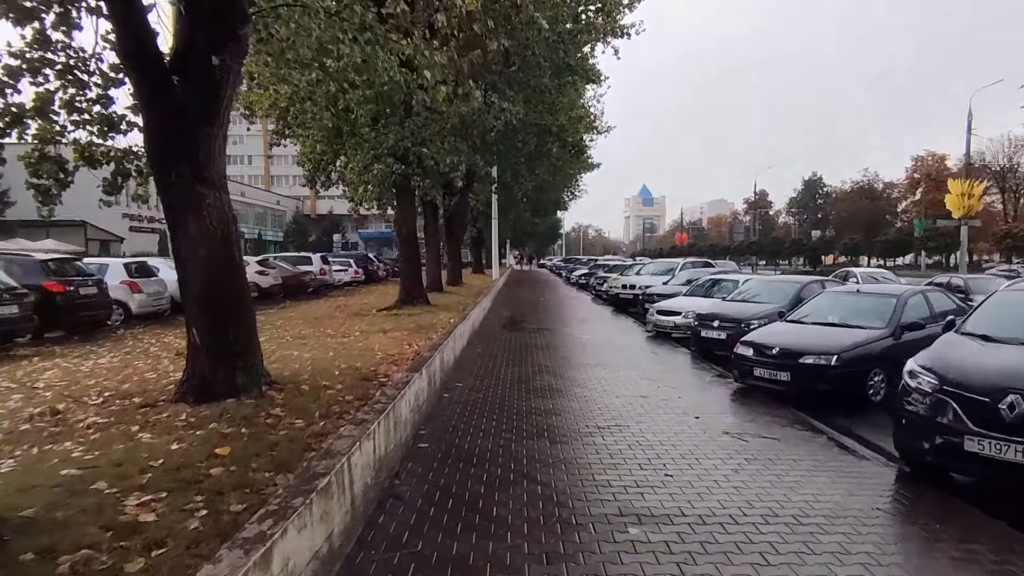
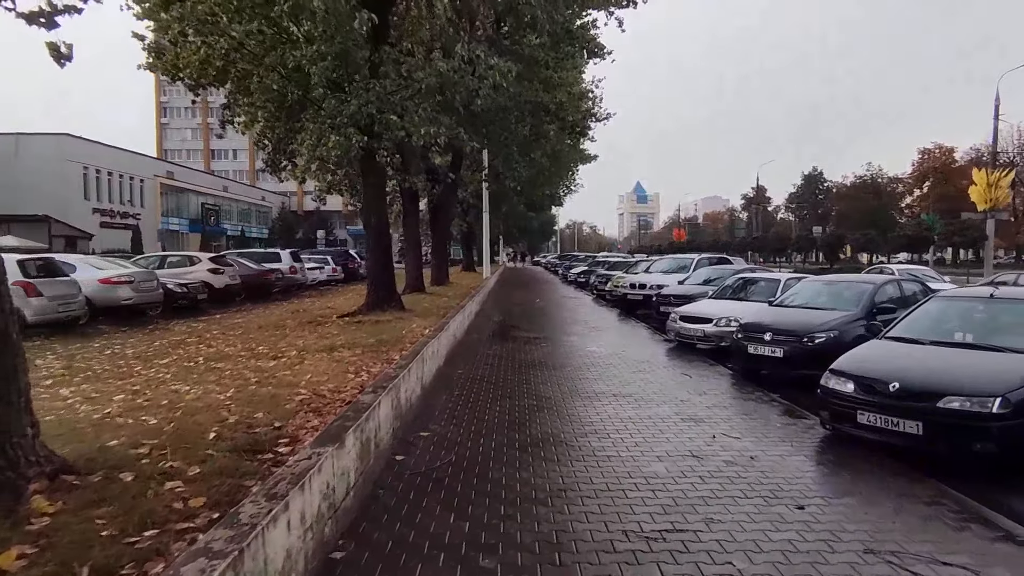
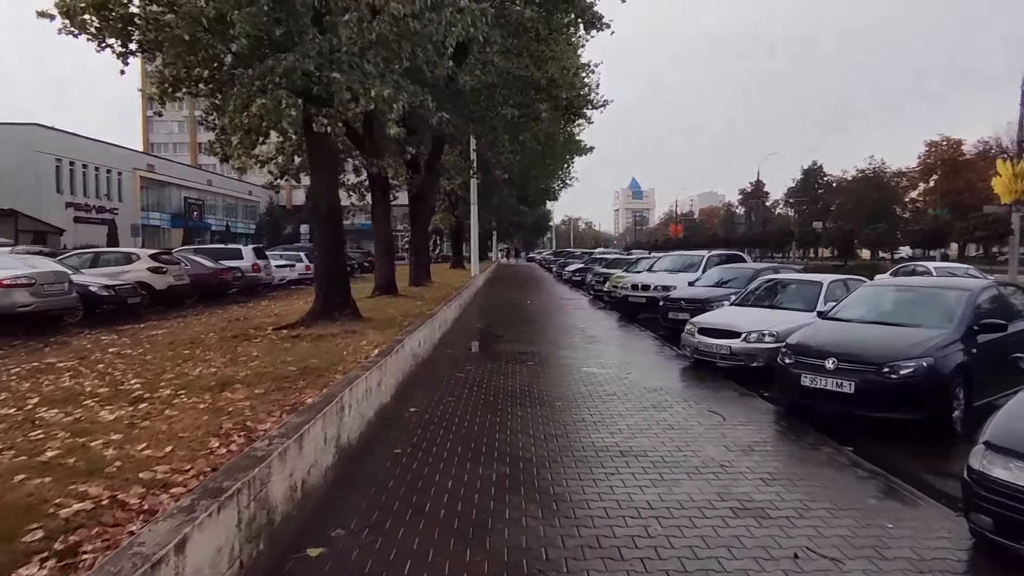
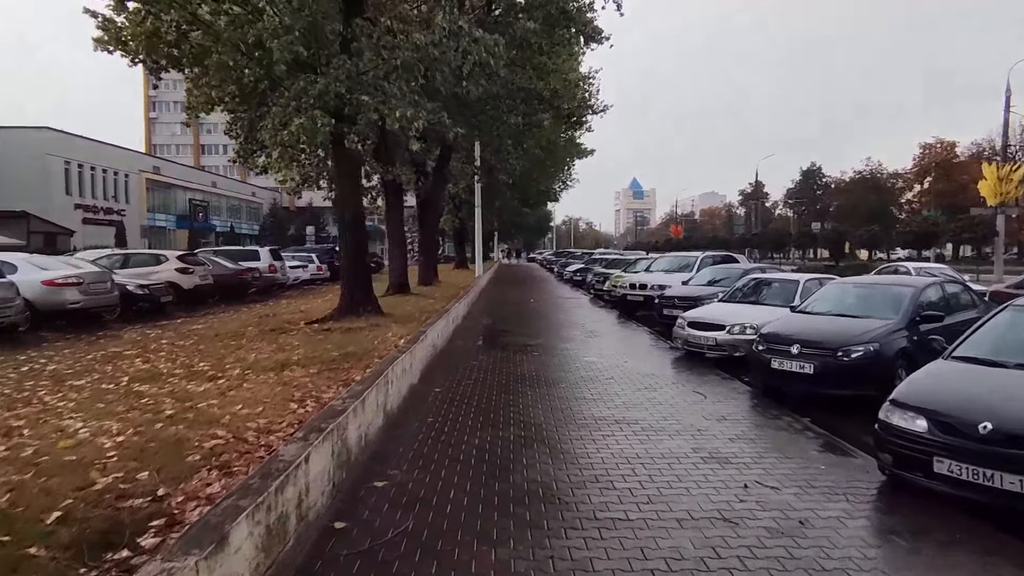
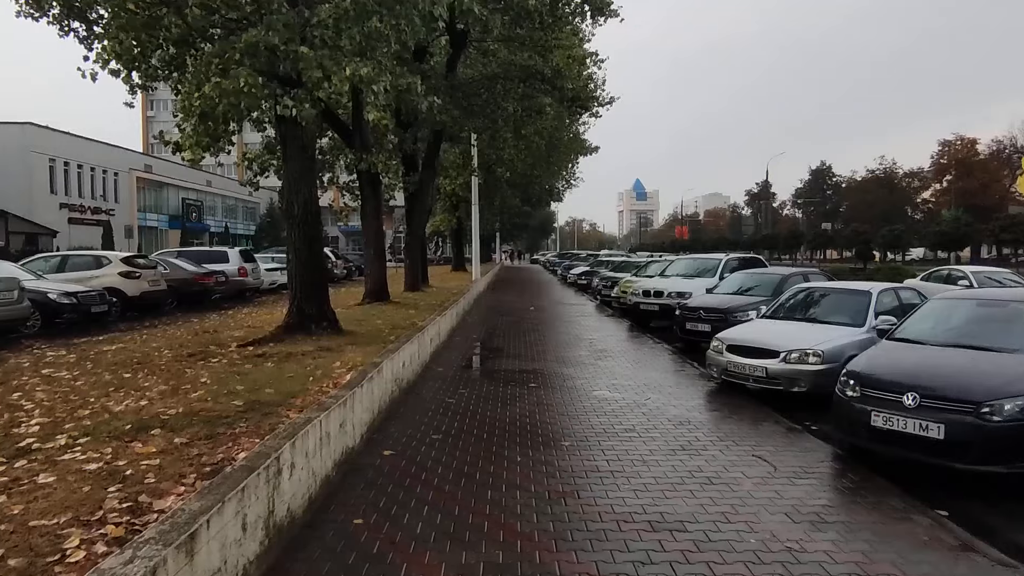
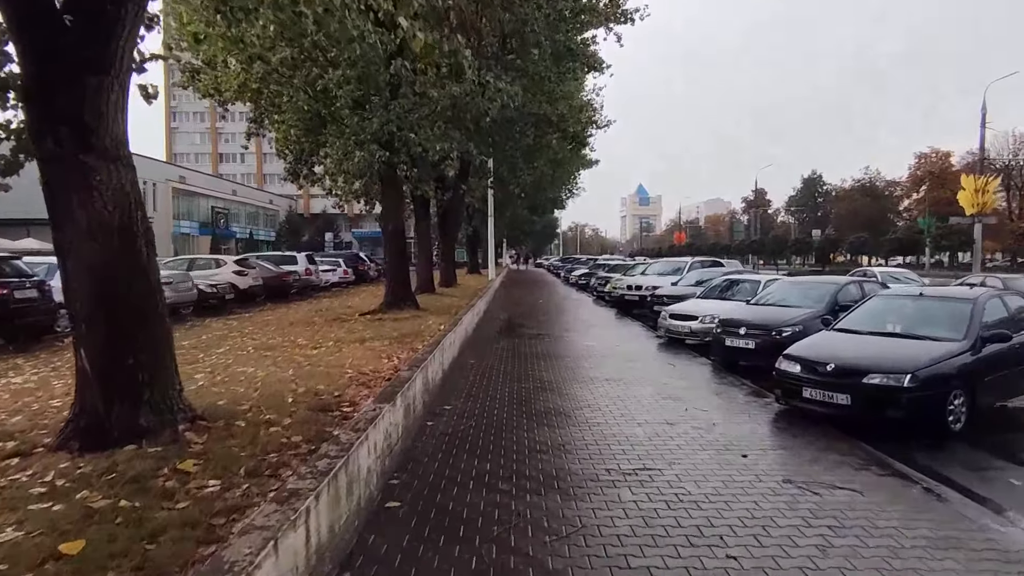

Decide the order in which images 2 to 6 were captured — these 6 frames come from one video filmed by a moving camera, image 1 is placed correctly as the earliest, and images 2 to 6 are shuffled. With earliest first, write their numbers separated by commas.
6, 2, 4, 3, 5
